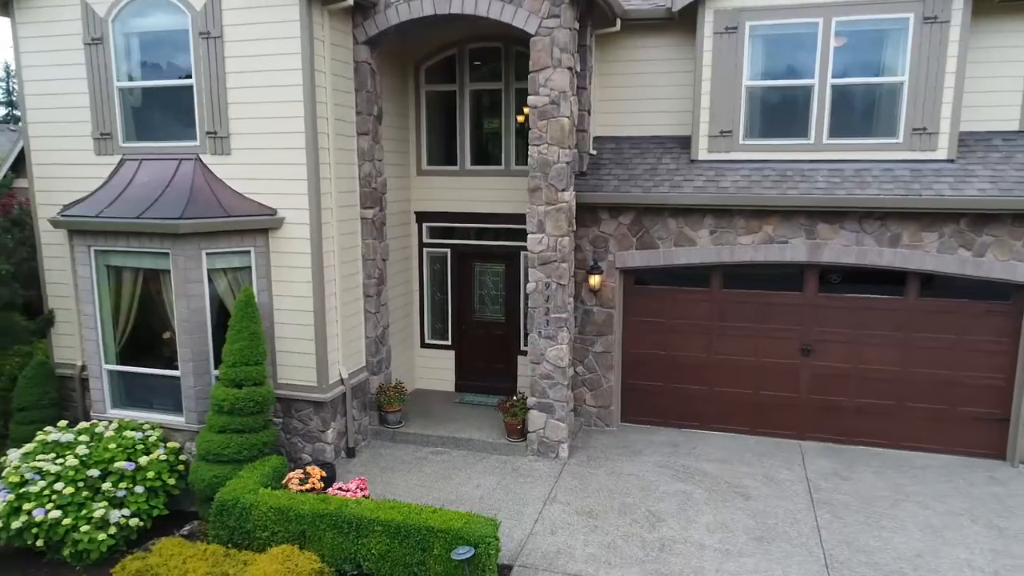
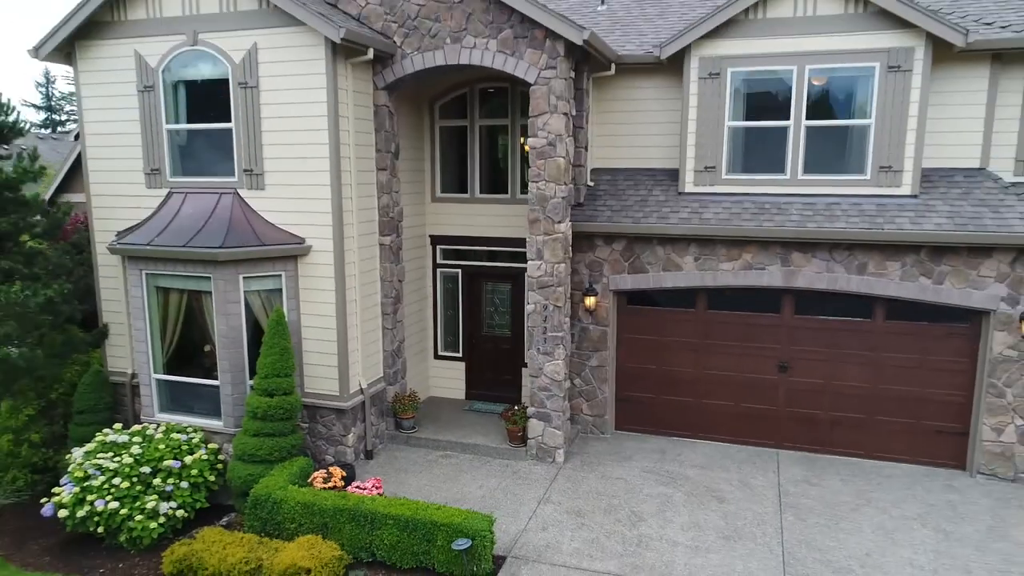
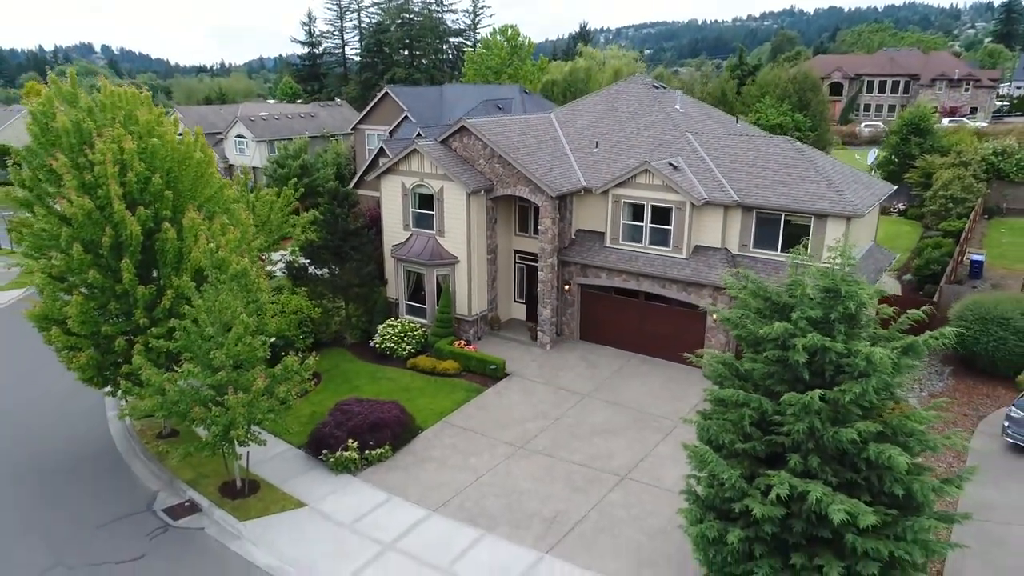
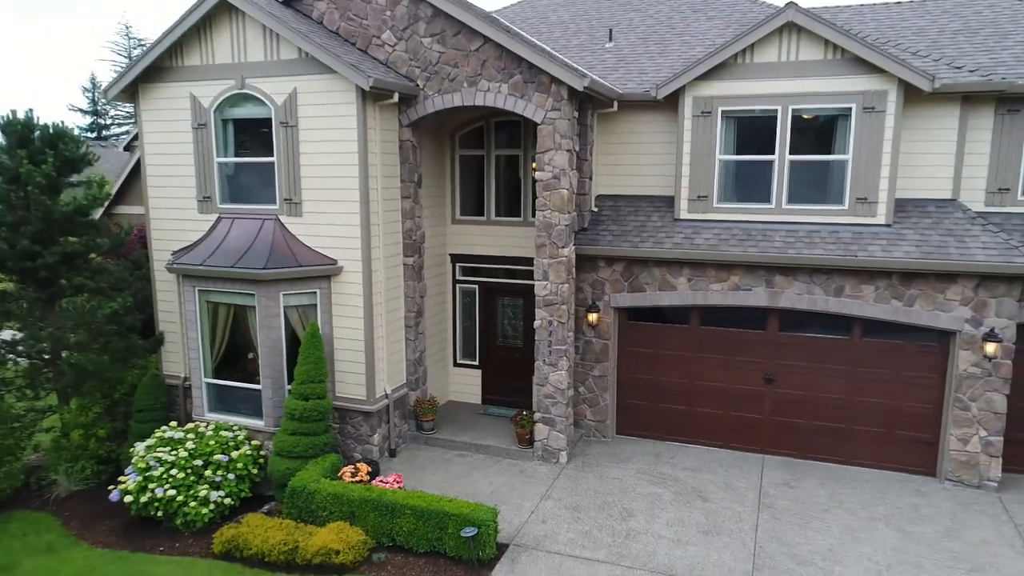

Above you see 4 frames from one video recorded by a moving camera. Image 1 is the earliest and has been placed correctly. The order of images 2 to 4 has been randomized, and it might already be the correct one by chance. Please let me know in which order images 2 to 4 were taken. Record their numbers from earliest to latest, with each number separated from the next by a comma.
2, 4, 3
